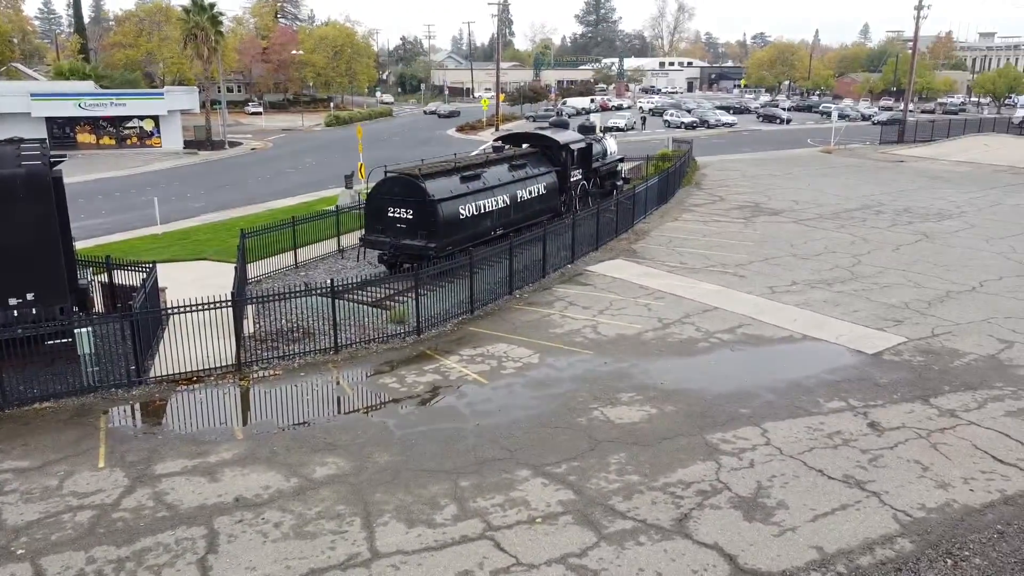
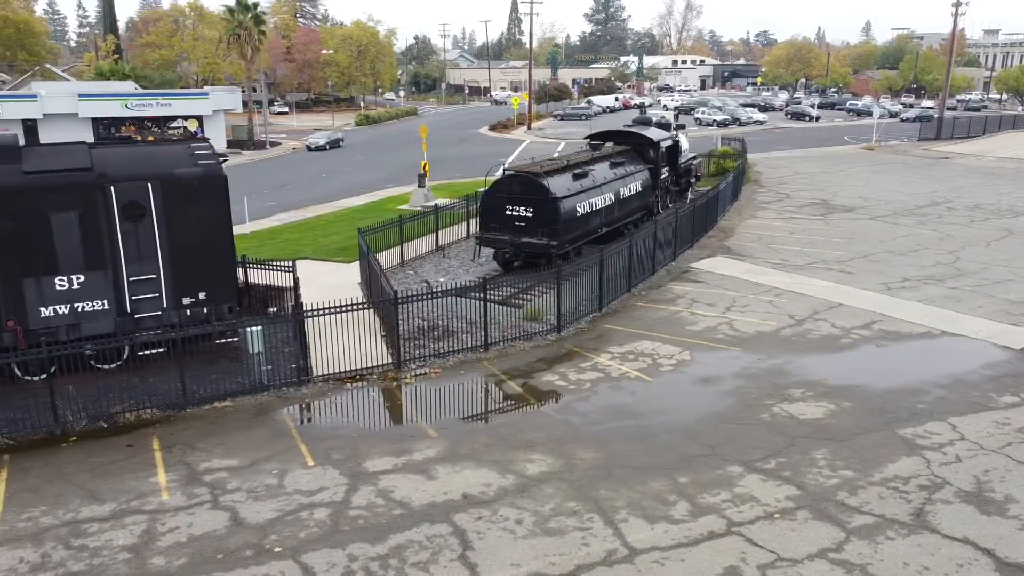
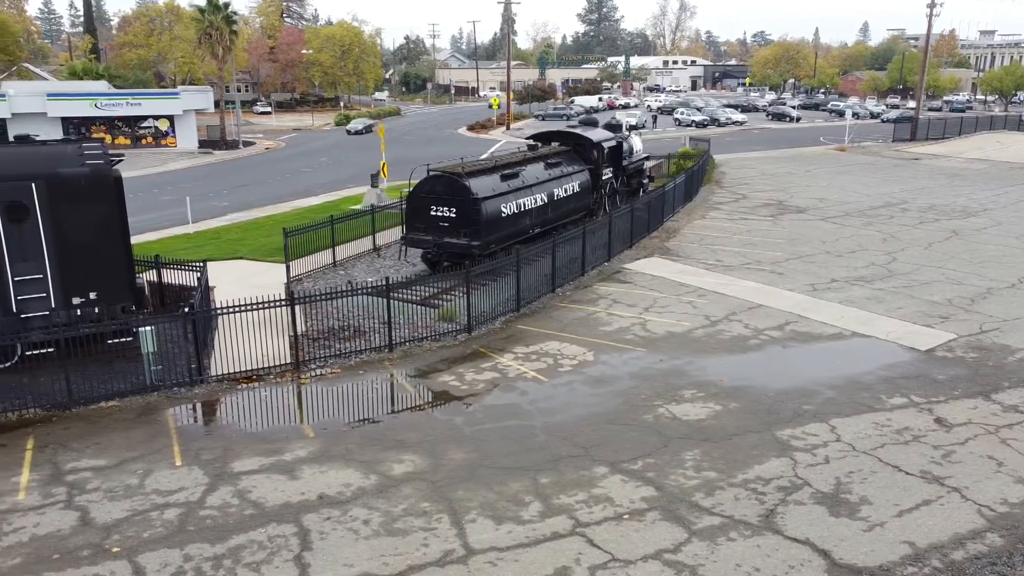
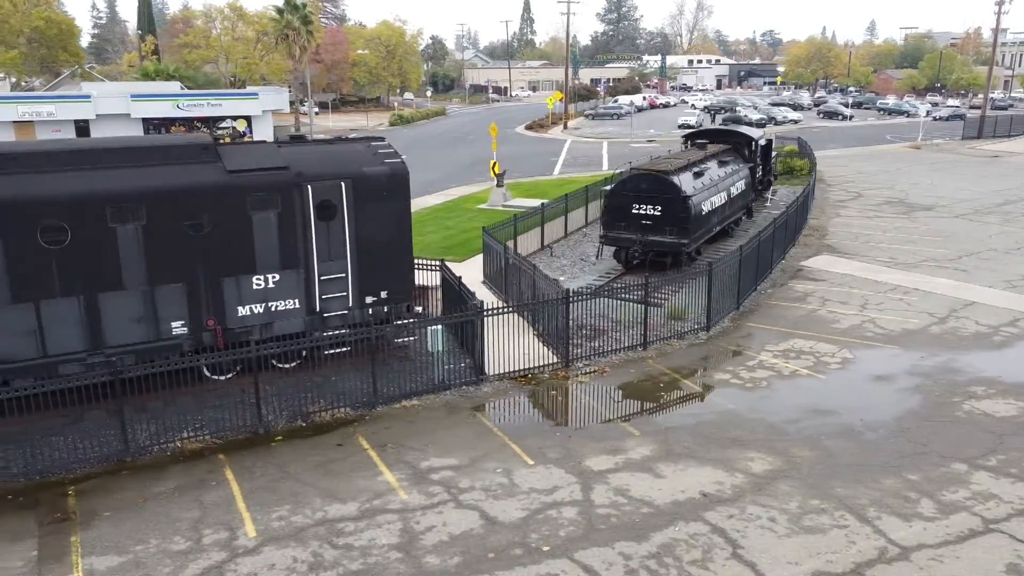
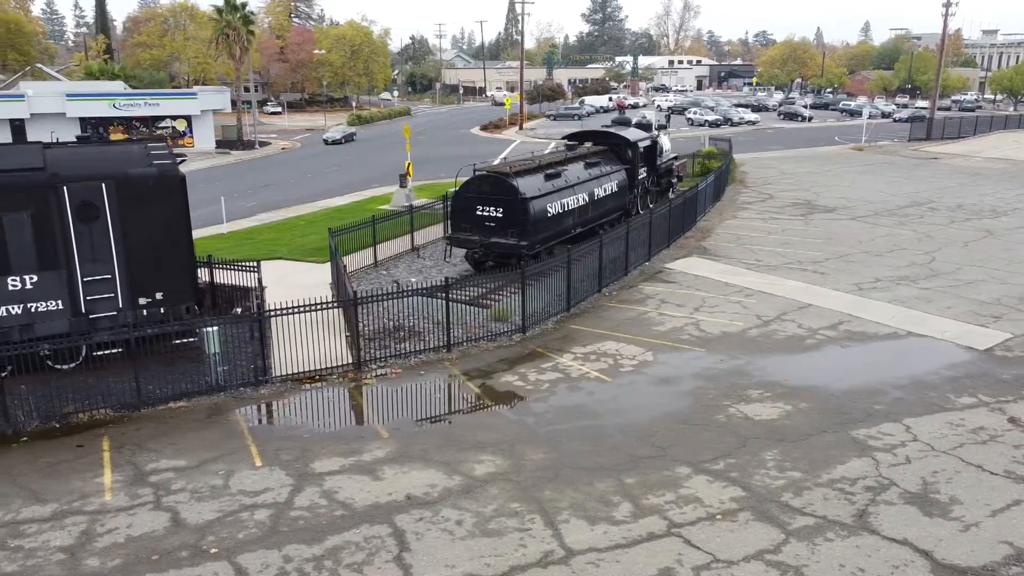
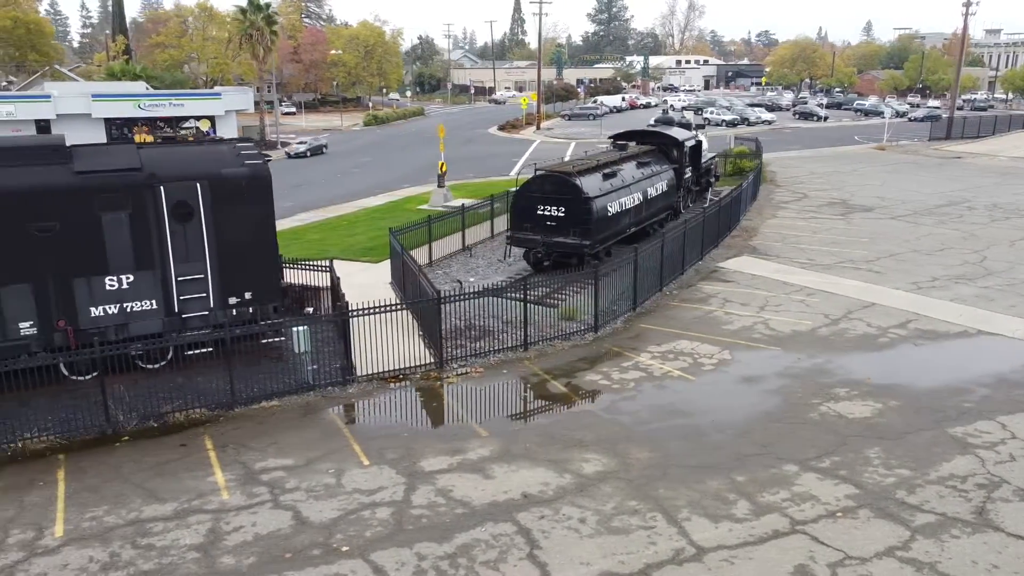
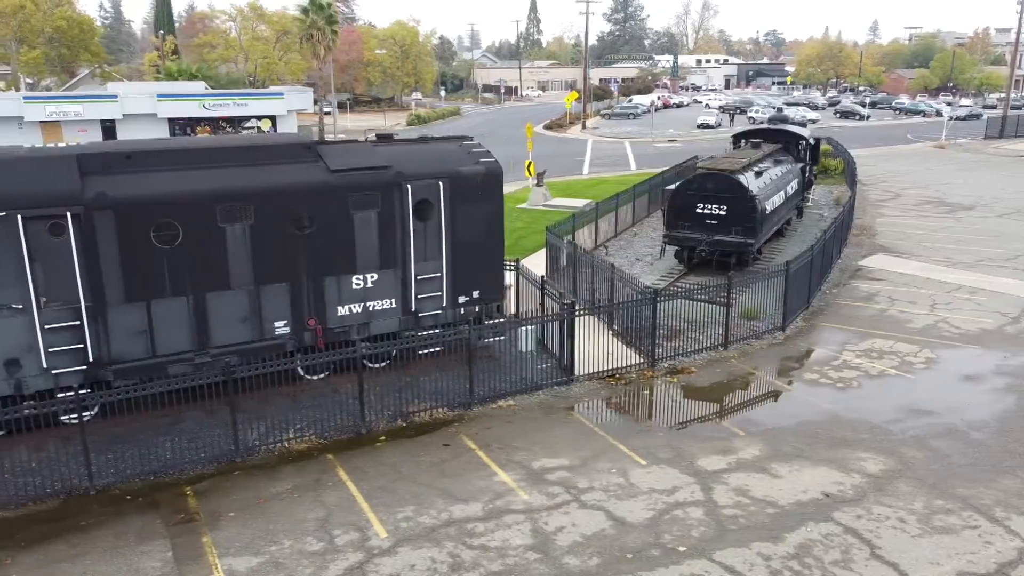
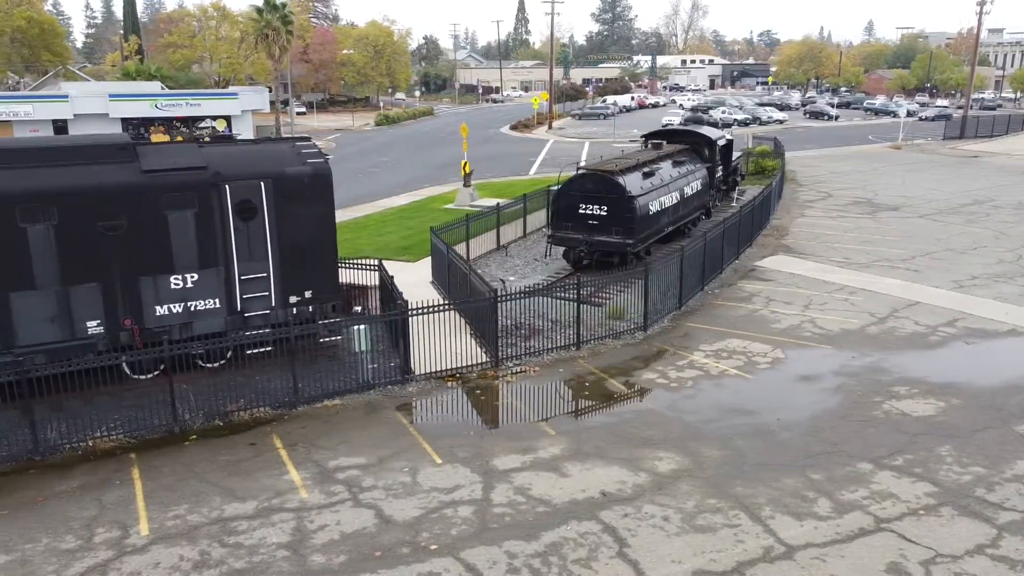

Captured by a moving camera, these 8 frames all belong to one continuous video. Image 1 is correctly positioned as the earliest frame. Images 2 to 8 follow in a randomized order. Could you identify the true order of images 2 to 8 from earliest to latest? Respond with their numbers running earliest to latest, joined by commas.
3, 5, 2, 6, 8, 4, 7
